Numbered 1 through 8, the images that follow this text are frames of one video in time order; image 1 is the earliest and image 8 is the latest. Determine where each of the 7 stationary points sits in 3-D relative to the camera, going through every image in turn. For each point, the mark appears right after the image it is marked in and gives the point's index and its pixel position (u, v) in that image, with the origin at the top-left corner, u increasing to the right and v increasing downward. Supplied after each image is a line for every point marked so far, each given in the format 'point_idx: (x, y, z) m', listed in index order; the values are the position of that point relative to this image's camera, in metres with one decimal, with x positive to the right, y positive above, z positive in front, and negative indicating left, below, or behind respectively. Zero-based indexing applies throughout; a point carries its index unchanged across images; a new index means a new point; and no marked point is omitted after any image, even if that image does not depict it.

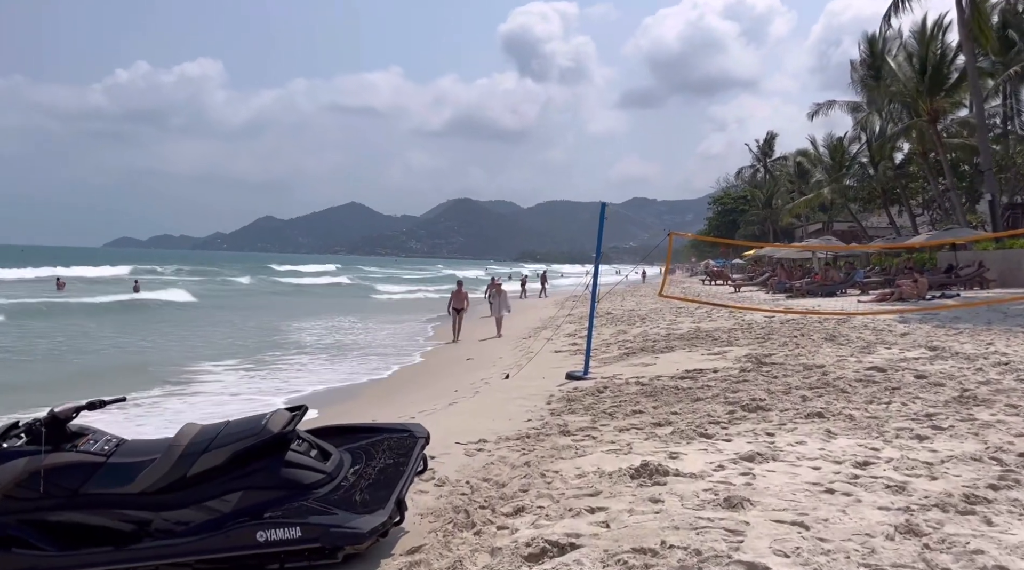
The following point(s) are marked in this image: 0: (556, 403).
0: (+0.4, -1.0, +7.3) m
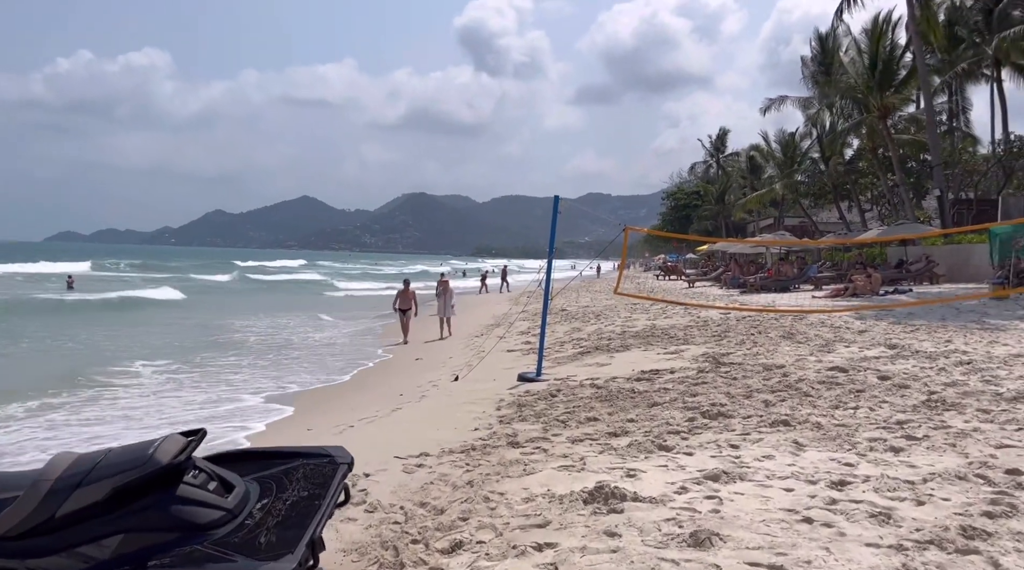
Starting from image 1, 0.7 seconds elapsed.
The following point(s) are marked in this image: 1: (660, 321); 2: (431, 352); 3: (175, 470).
0: (-0.1, -1.0, +6.9) m
1: (+2.3, -0.6, +12.9) m
2: (-1.2, -1.0, +12.6) m
3: (-1.2, -0.7, +3.0) m
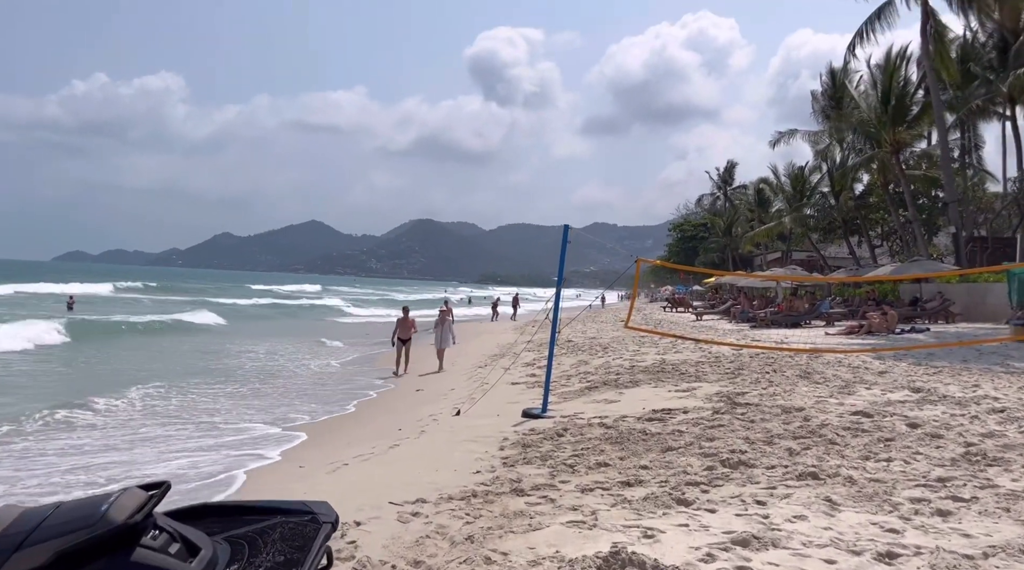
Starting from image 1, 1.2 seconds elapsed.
0: (0.0, -1.3, +6.5) m
1: (+2.3, -1.1, +12.5) m
2: (-1.1, -1.4, +12.2) m
3: (-1.2, -0.7, +2.6) m
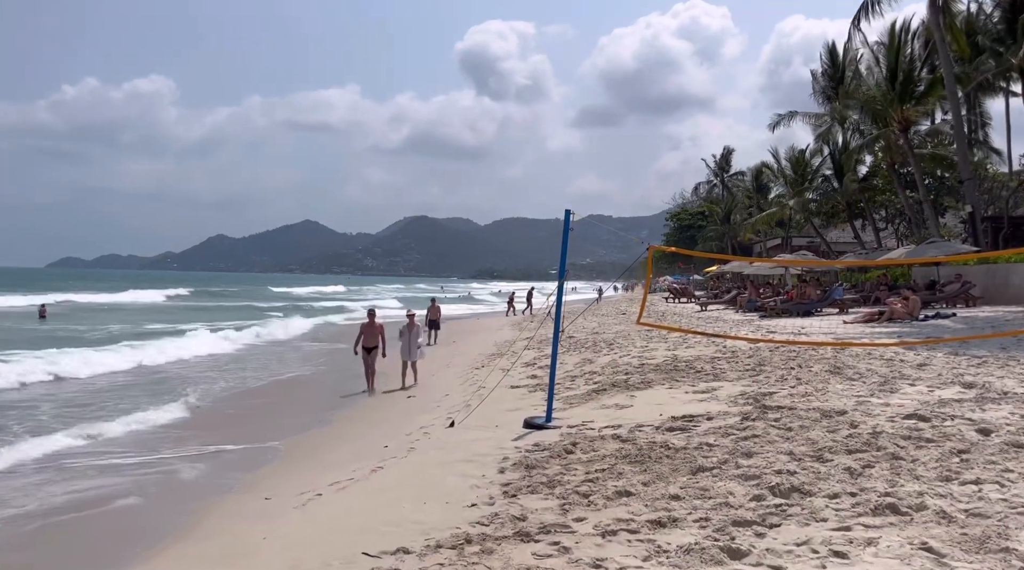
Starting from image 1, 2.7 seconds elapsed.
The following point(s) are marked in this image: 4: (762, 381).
0: (0.0, -1.2, +5.6) m
1: (+2.3, -0.9, +11.6) m
2: (-1.1, -1.4, +11.2) m
3: (-1.2, -0.8, +1.7) m
4: (+2.6, -1.0, +8.6) m
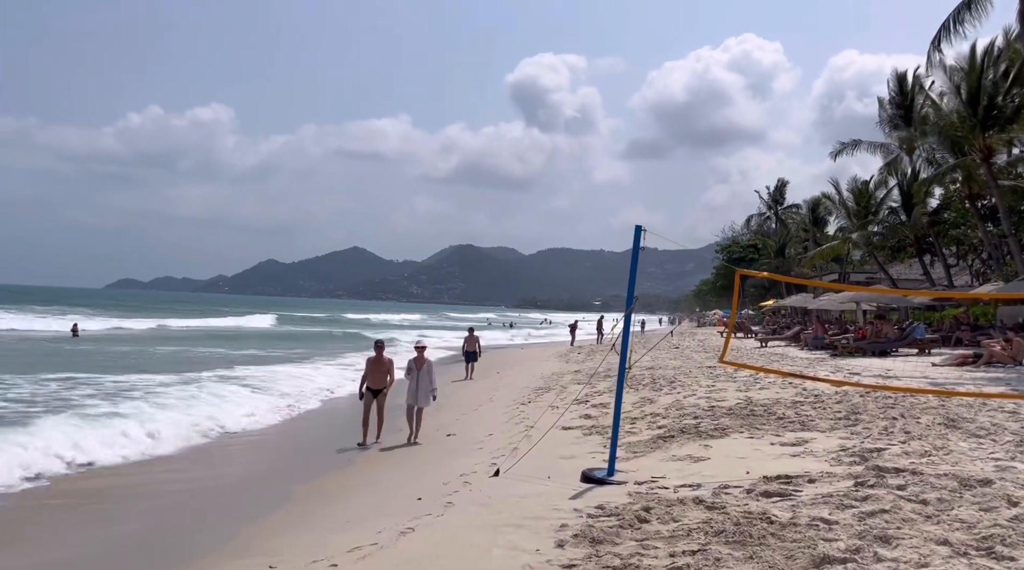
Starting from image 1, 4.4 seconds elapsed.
0: (+0.3, -1.4, +4.4) m
1: (+3.0, -1.3, +10.3) m
2: (-0.5, -1.7, +10.1) m
3: (-1.0, -0.7, +0.6) m
4: (+3.0, -1.3, +7.3) m
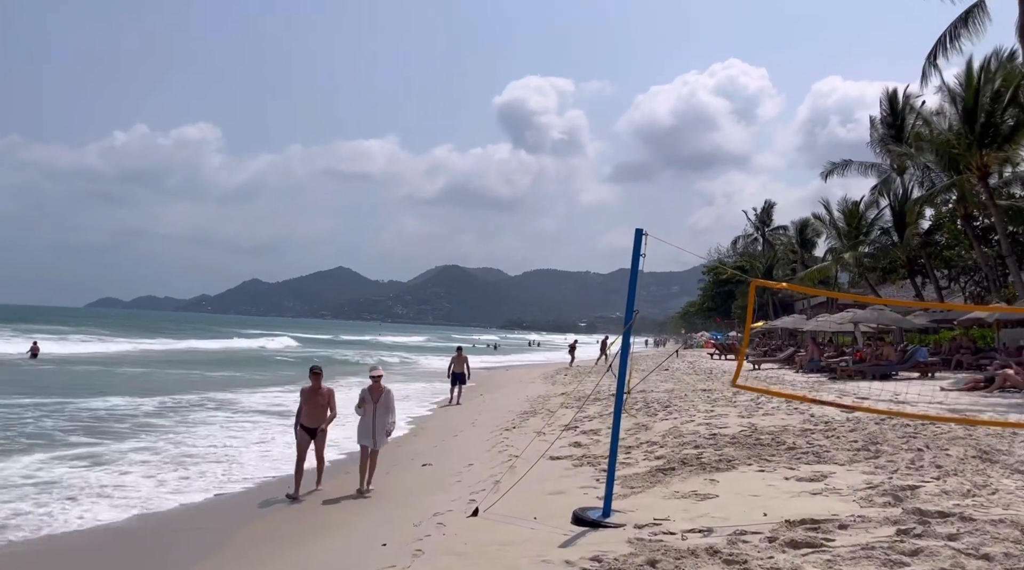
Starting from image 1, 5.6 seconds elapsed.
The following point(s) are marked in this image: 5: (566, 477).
0: (+0.2, -1.4, +3.5) m
1: (+2.8, -1.5, +9.5) m
2: (-0.7, -1.9, +9.2) m
3: (-1.1, -0.7, -0.3) m
4: (+2.9, -1.4, +6.5) m
5: (+0.5, -1.6, +7.2) m
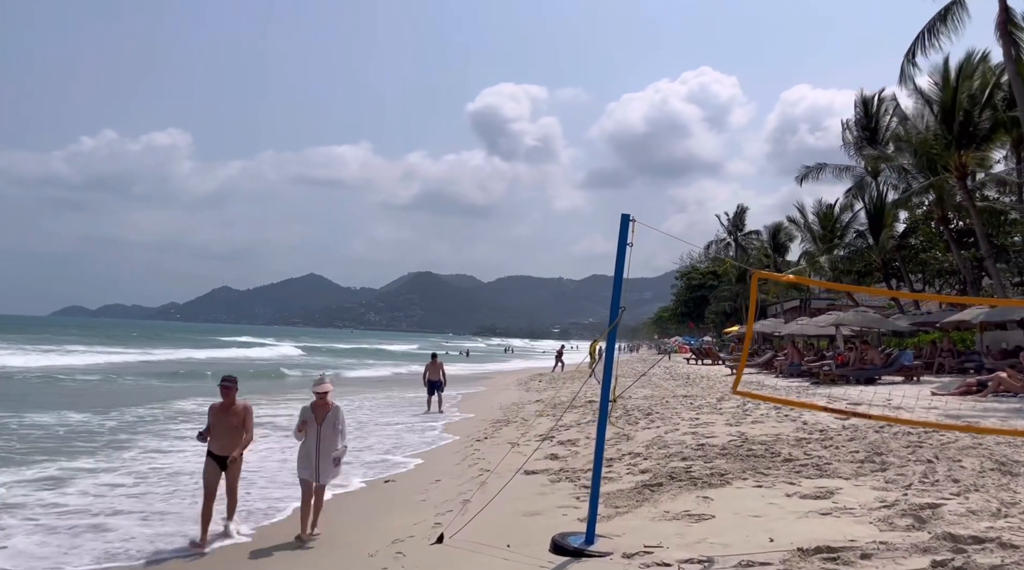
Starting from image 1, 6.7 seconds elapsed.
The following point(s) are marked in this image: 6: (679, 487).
0: (+0.1, -1.3, +2.8) m
1: (+2.5, -1.5, +8.8) m
2: (-1.0, -1.9, +8.5) m
3: (-1.1, -0.6, -1.0) m
4: (+2.7, -1.4, +5.9) m
5: (+0.2, -1.6, +6.5) m
6: (+1.3, -1.5, +6.4) m
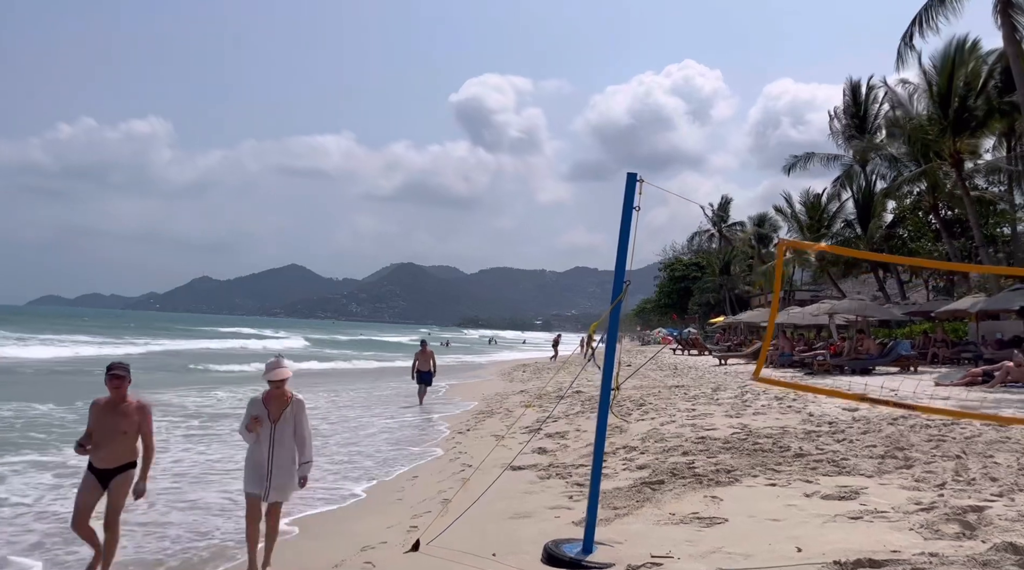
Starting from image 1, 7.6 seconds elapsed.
0: (+0.1, -1.2, +2.1) m
1: (+2.3, -1.3, +8.2) m
2: (-1.1, -1.7, +7.8) m
3: (-1.0, -0.5, -1.7) m
4: (+2.6, -1.2, +5.3) m
5: (+0.1, -1.4, +5.8) m
6: (+1.2, -1.4, +5.8) m
